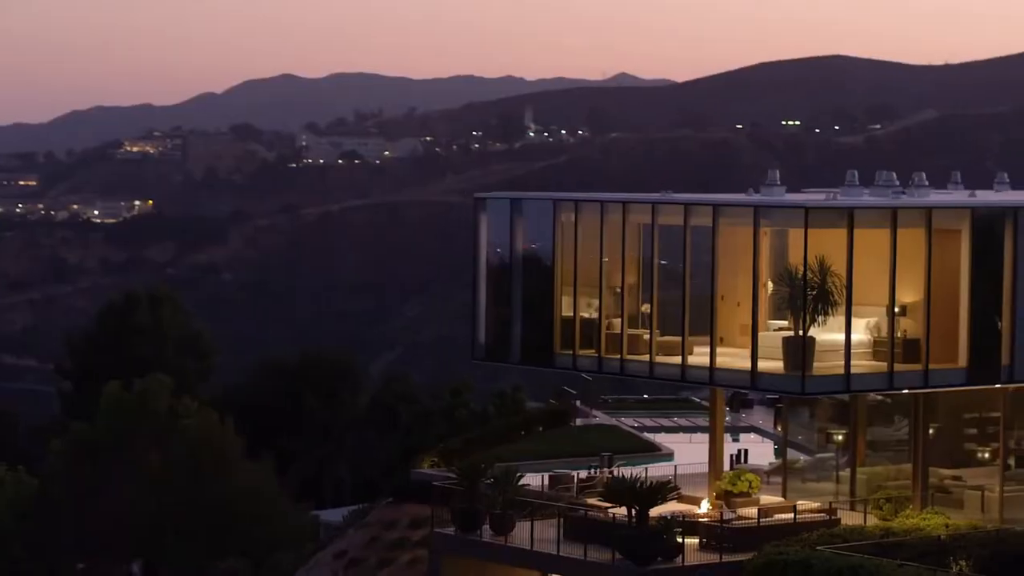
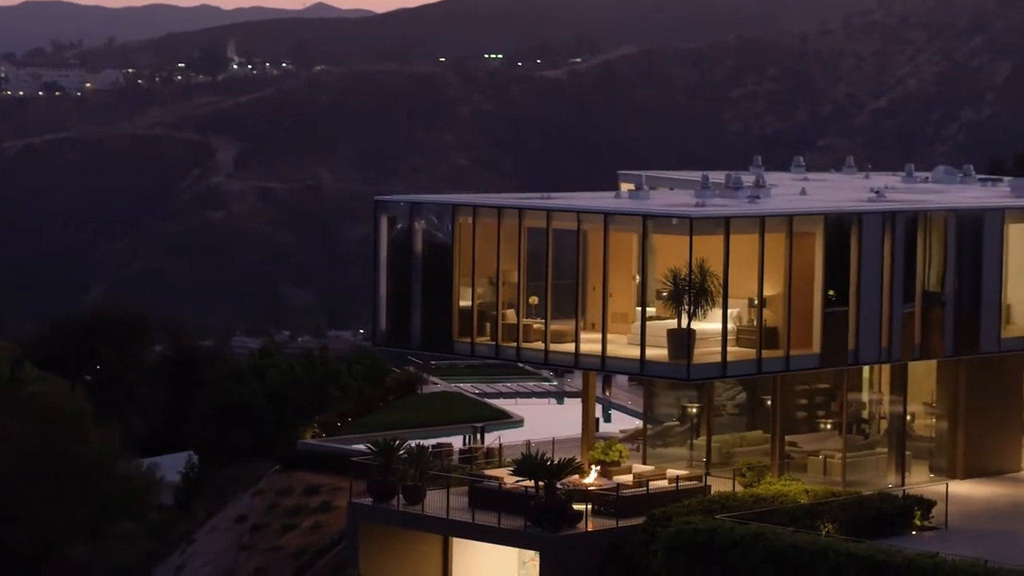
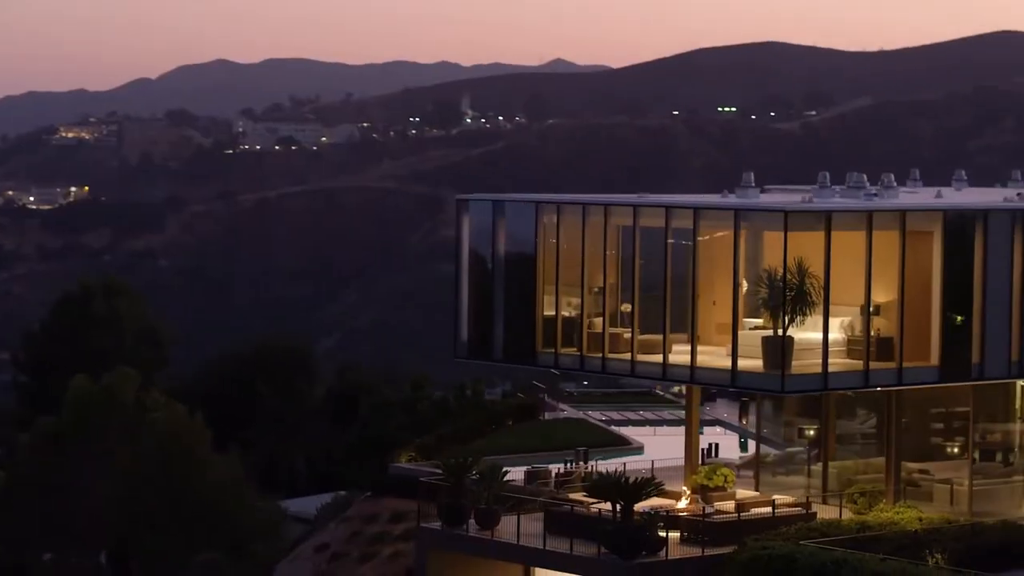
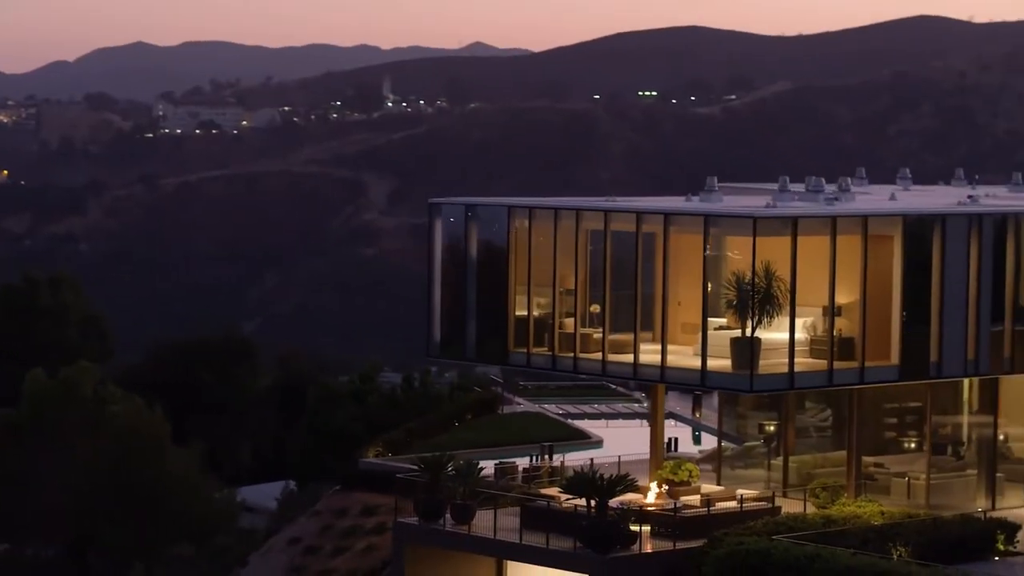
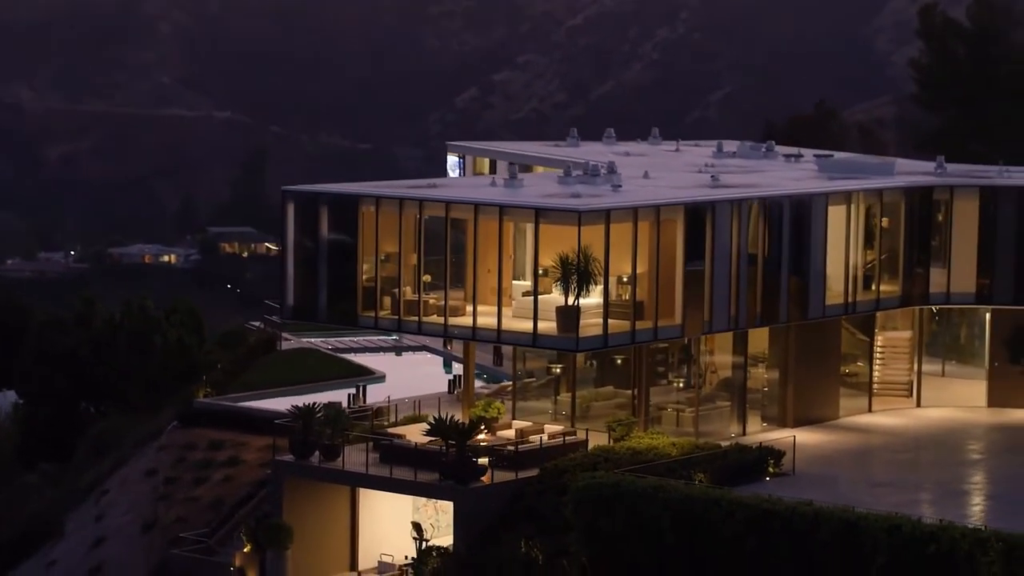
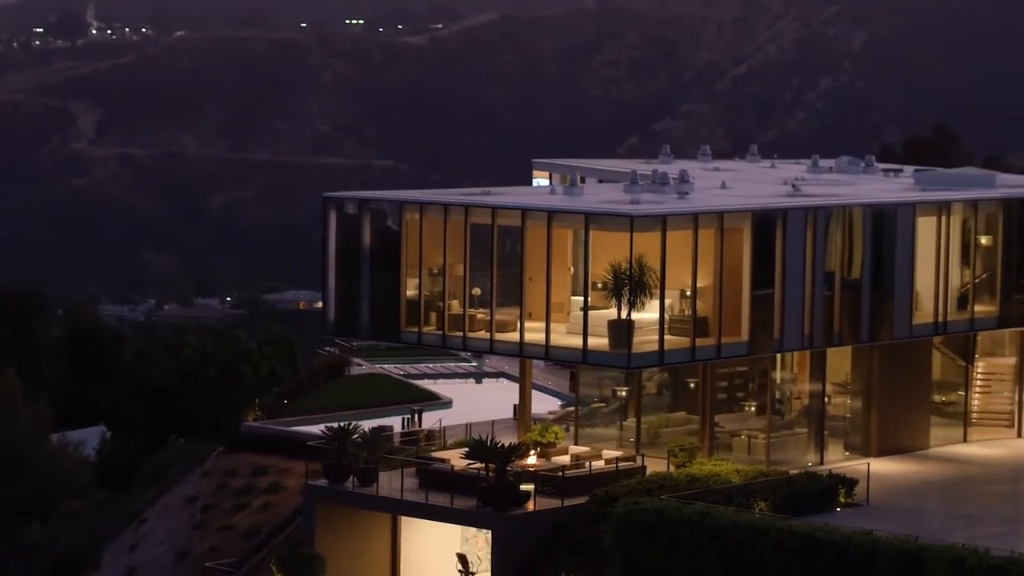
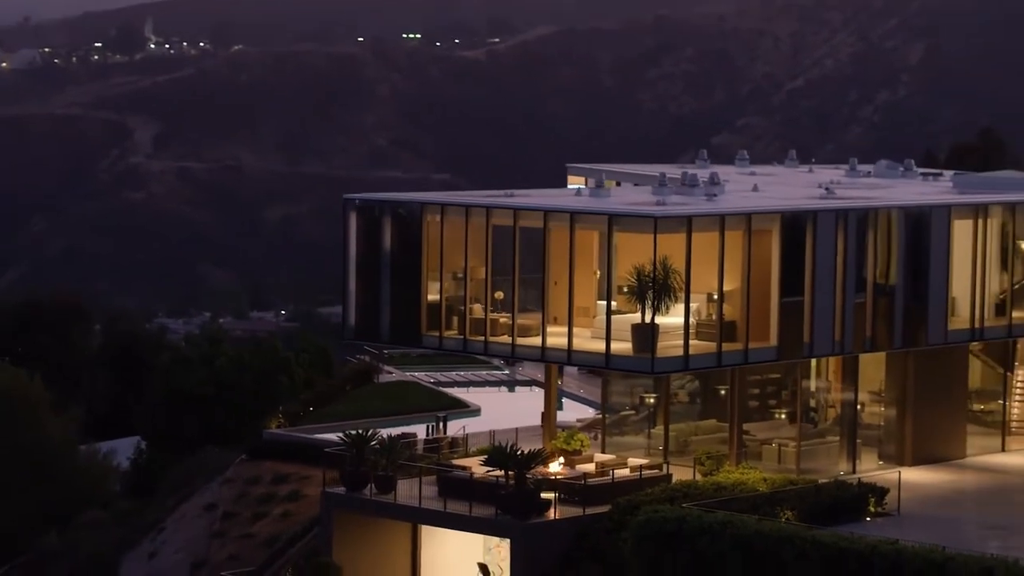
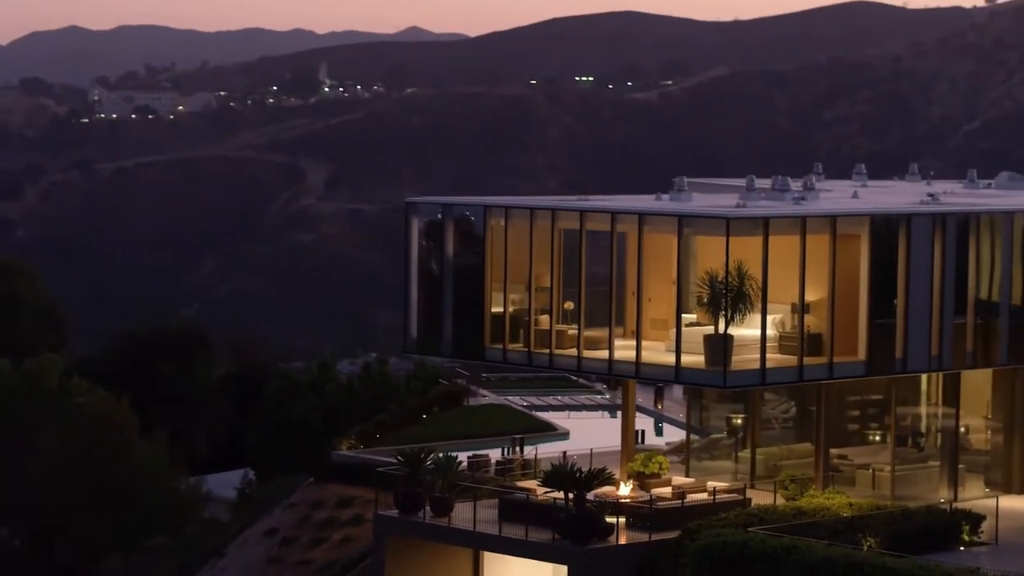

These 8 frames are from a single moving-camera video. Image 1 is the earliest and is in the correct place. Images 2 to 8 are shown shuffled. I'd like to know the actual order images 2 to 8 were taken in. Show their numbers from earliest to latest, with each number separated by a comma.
3, 4, 8, 2, 7, 6, 5
